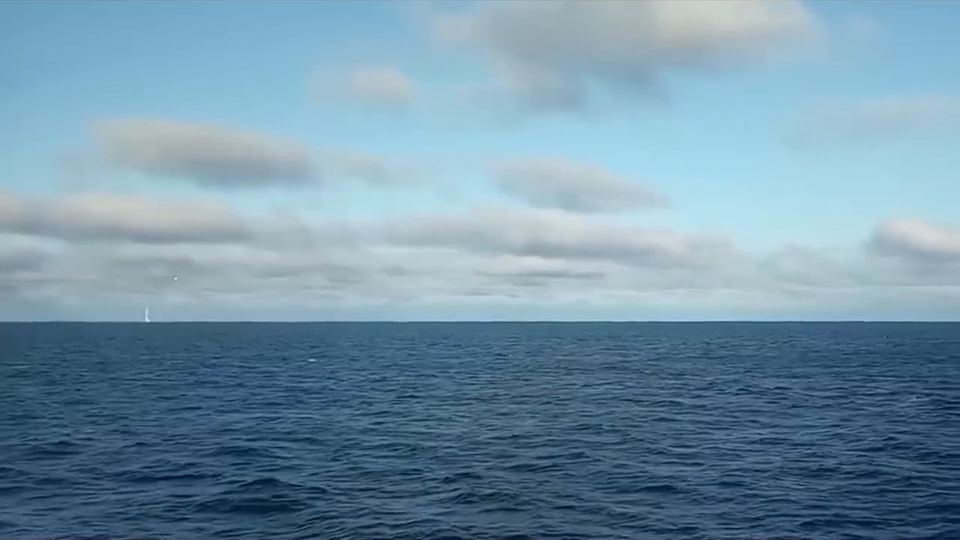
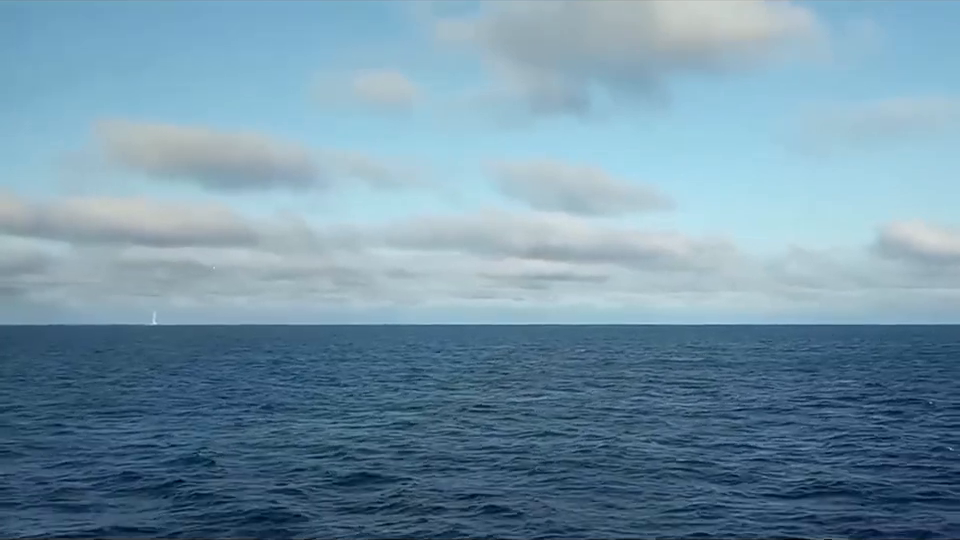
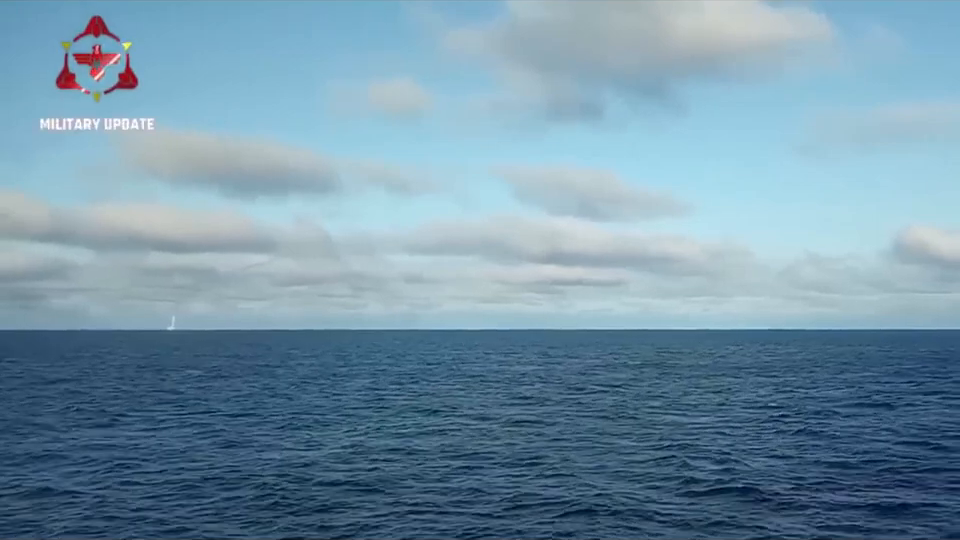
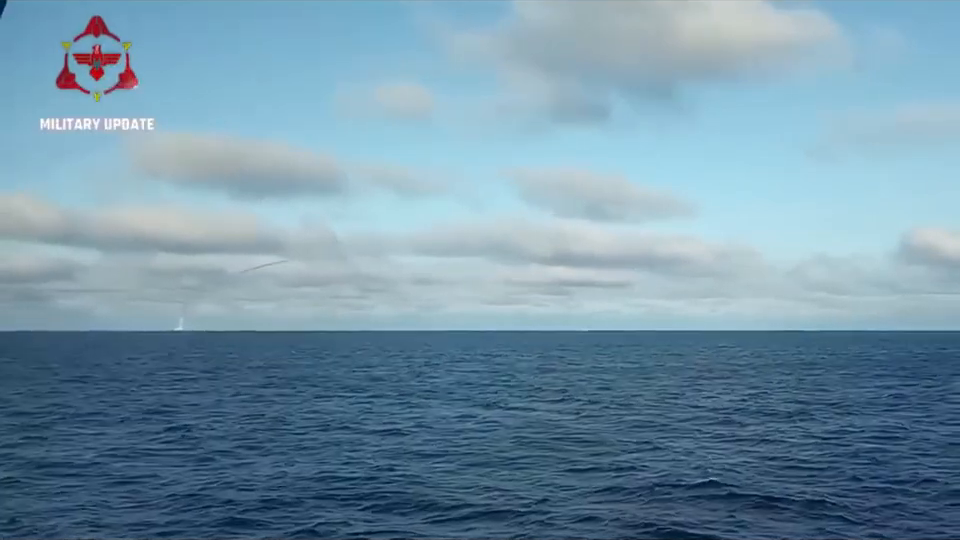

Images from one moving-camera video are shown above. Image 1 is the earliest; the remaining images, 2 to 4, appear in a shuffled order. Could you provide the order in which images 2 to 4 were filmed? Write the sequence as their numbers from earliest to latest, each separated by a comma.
2, 3, 4
